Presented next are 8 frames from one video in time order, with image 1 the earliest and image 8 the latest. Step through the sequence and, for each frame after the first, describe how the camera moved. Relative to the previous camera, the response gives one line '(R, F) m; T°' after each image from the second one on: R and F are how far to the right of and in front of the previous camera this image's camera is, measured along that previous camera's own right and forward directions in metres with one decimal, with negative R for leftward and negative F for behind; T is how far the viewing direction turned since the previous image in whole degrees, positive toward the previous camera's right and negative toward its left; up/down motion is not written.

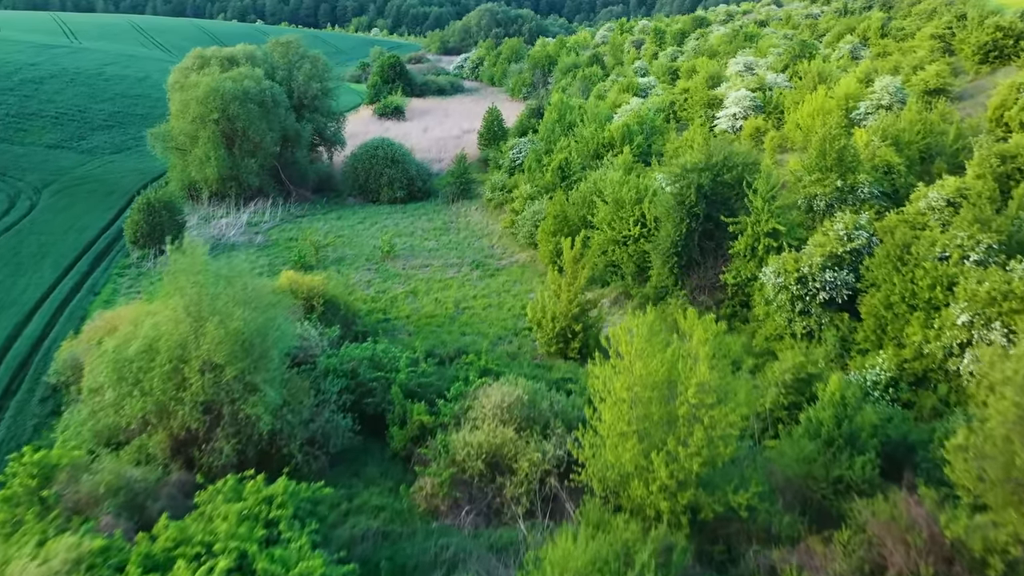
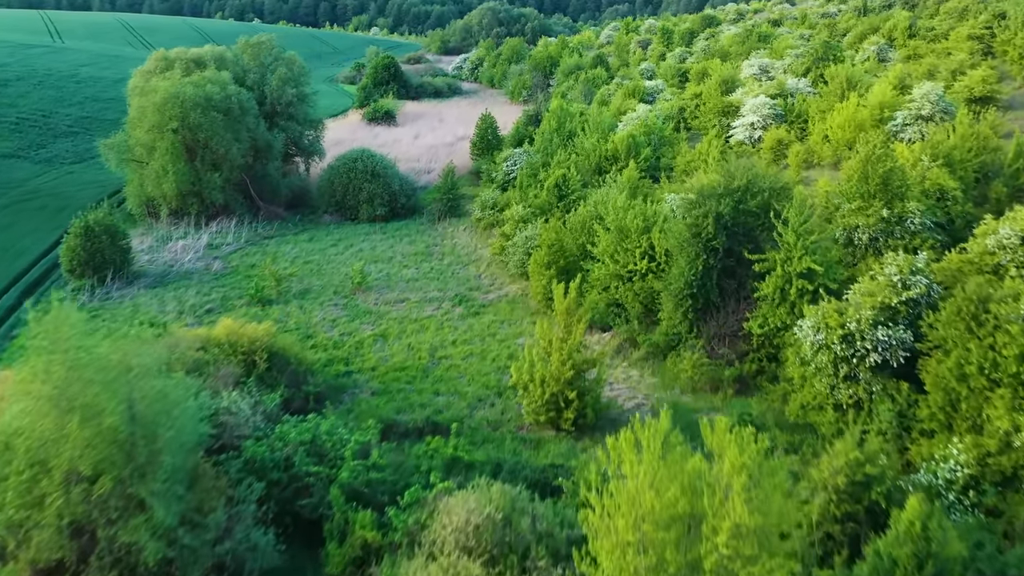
(+0.3, +2.7) m; 0°
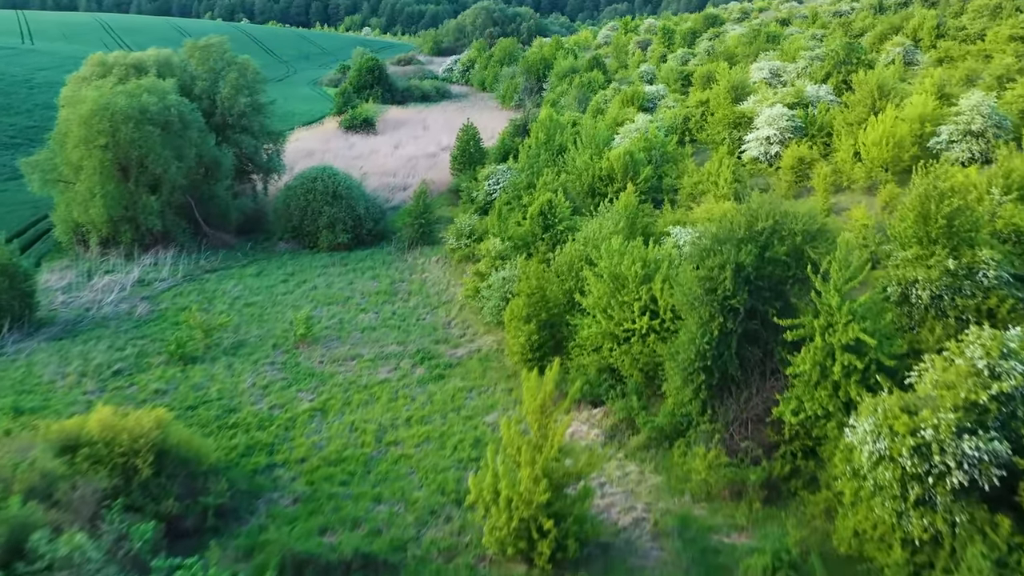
(+0.4, +3.0) m; 0°
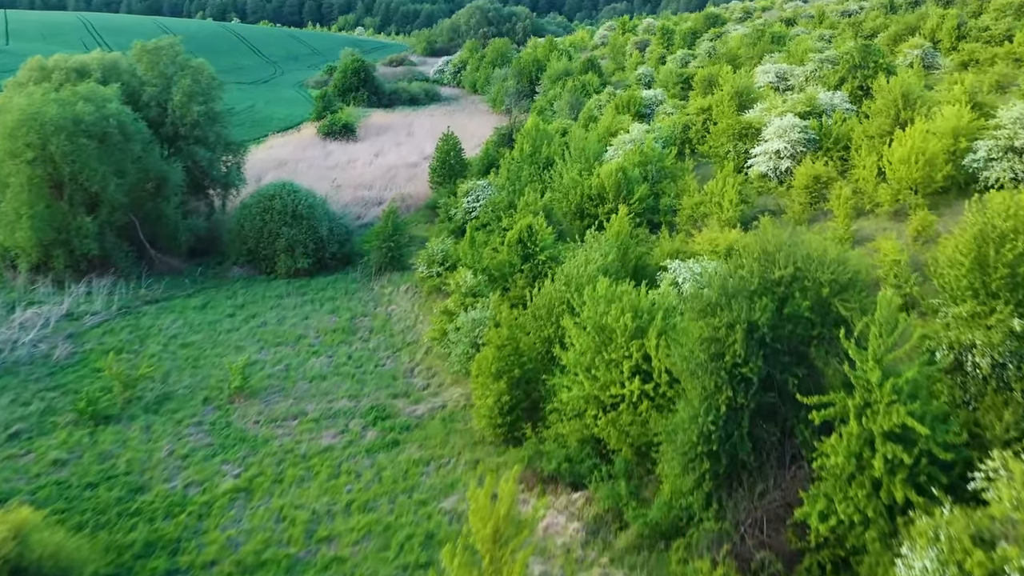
(+0.4, +2.2) m; 0°
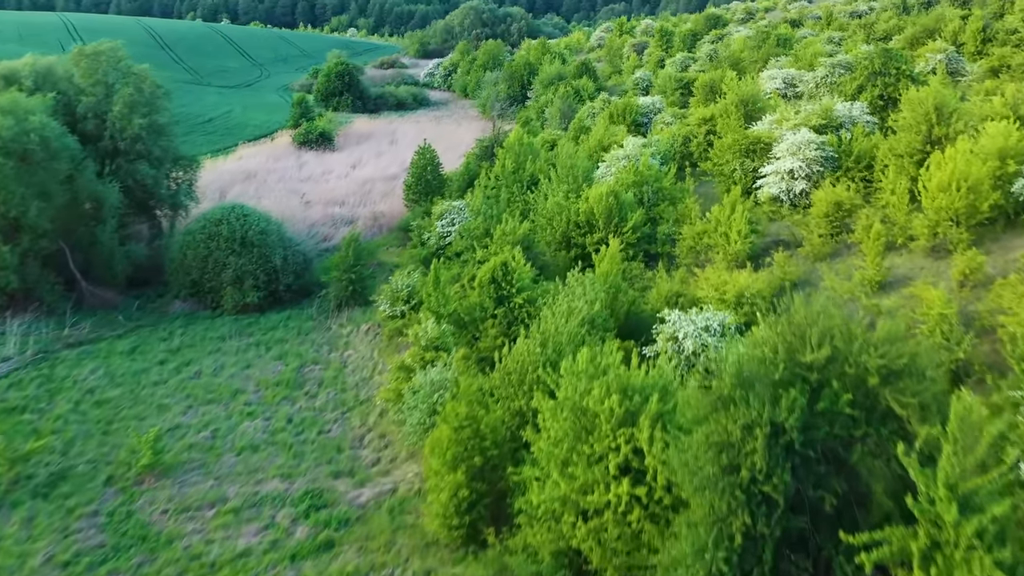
(+0.3, +2.3) m; 0°
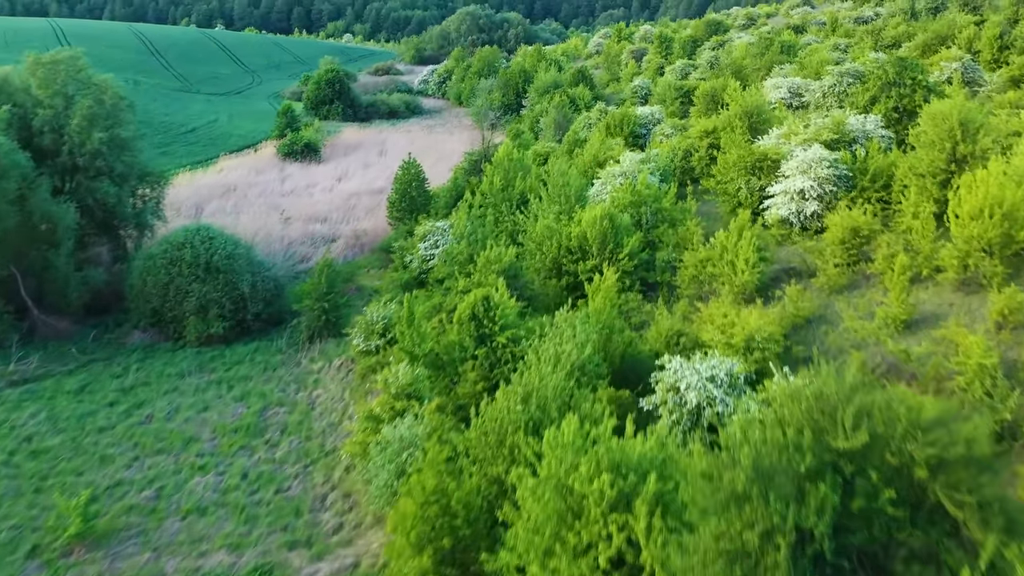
(+0.2, +1.3) m; 0°
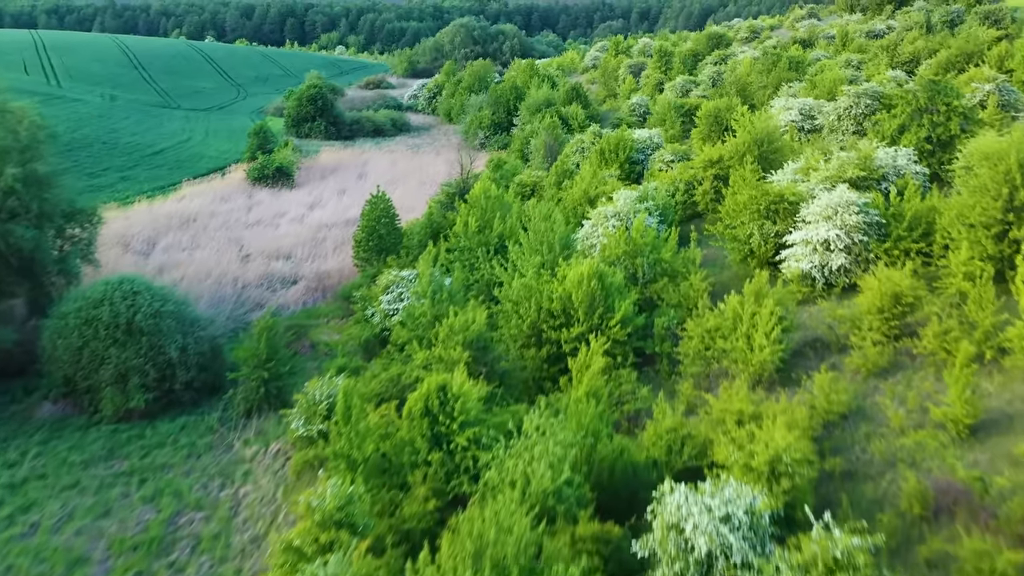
(+0.3, +2.3) m; 0°
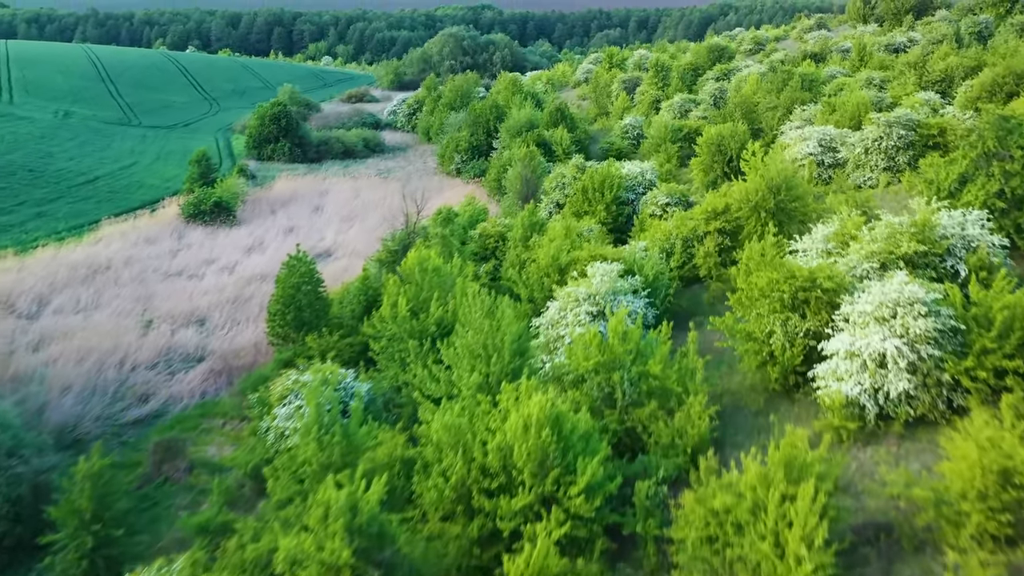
(+0.7, +3.8) m; 0°
